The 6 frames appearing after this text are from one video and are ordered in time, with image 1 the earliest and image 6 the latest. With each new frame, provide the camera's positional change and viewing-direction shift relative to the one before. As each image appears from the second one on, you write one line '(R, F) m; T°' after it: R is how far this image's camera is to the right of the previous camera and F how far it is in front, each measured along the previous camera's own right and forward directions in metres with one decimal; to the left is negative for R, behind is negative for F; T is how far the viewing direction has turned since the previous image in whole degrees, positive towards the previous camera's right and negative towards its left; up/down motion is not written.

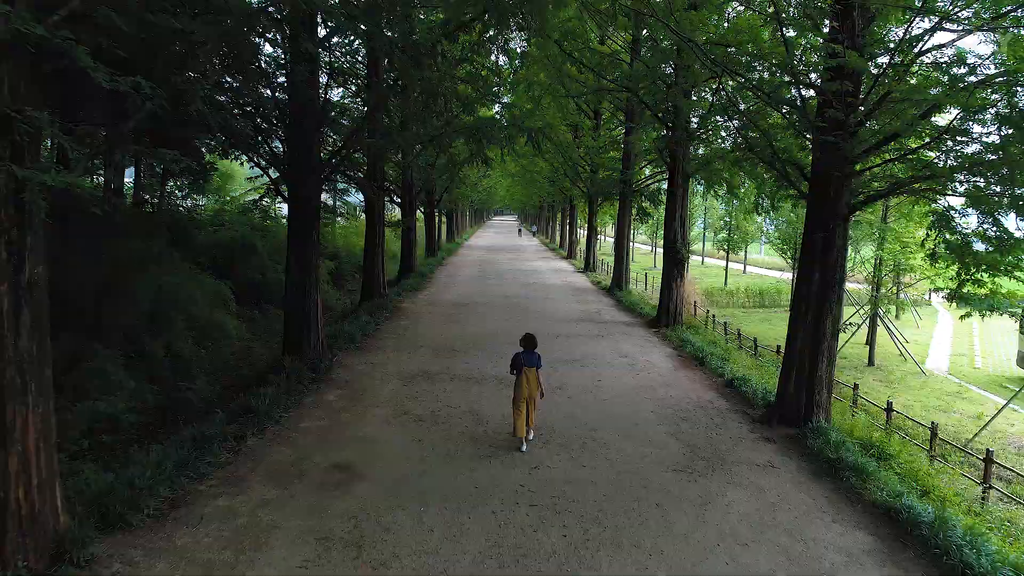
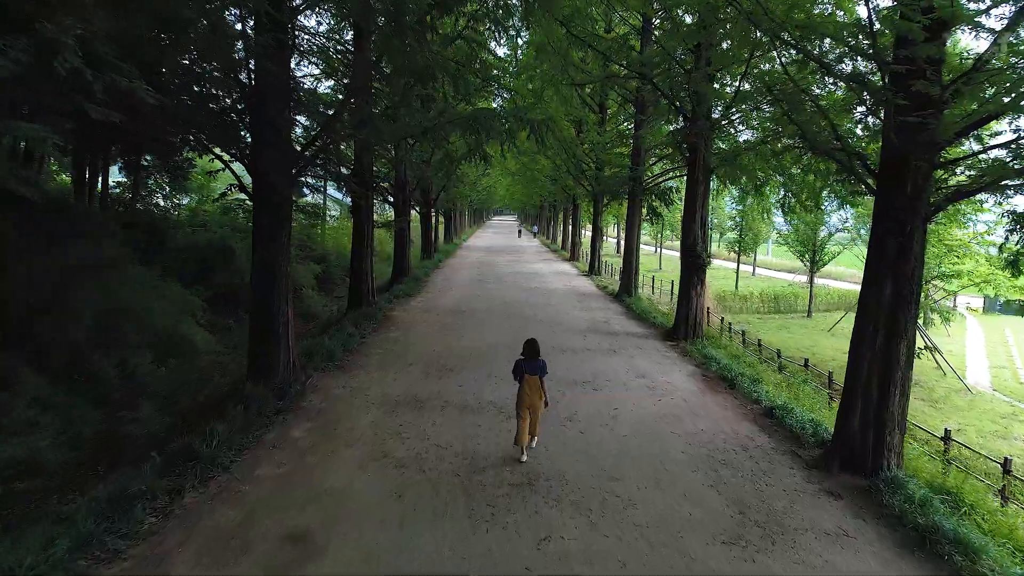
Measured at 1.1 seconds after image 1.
(0.0, +1.1) m; 0°
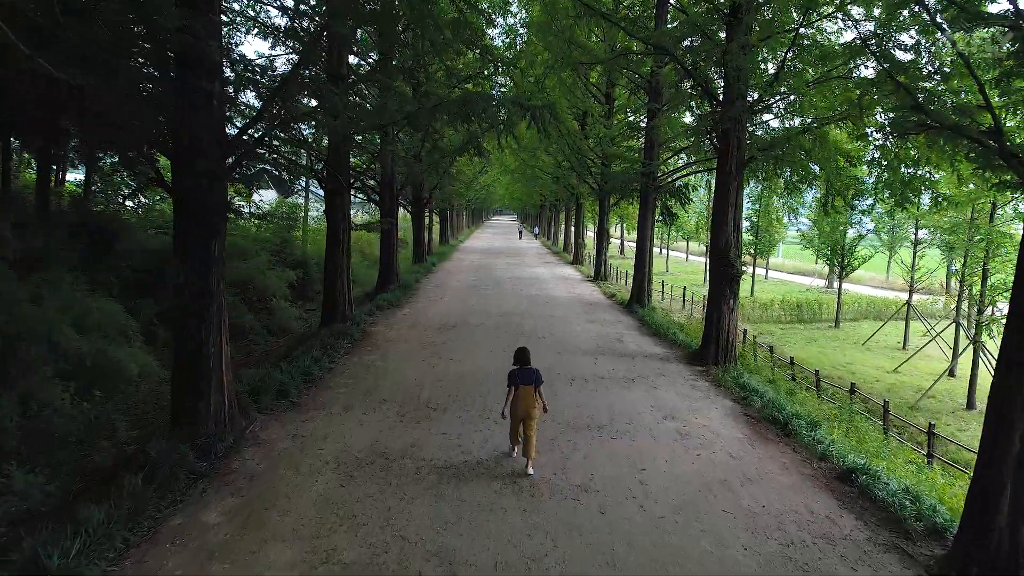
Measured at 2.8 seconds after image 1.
(0.0, +1.5) m; 0°
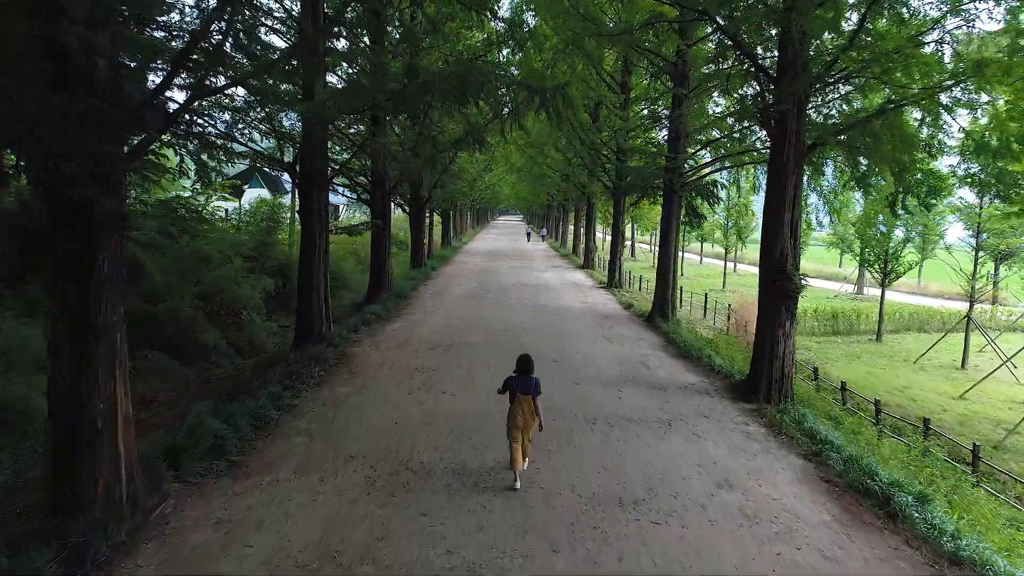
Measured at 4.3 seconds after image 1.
(0.0, +1.5) m; -1°
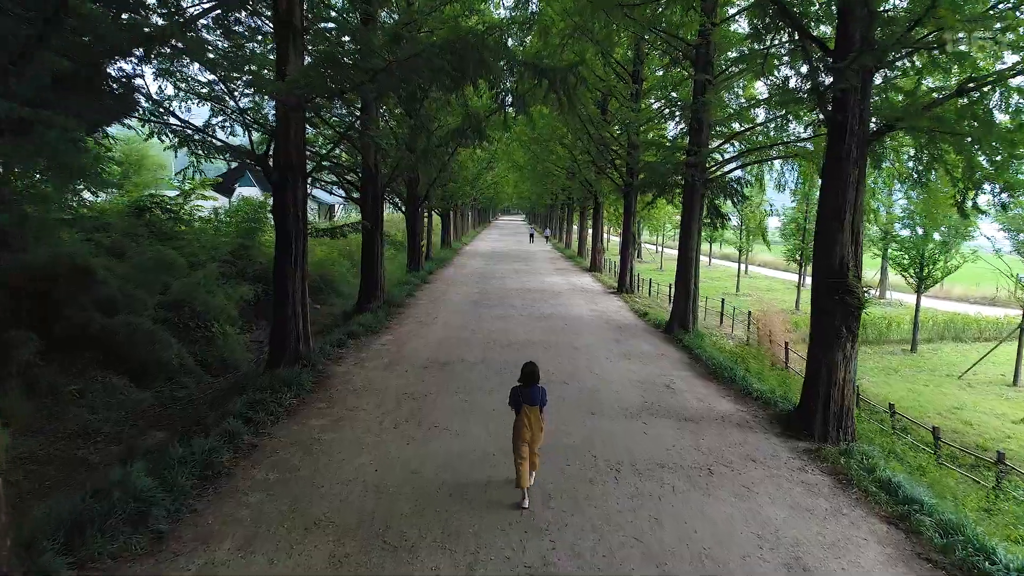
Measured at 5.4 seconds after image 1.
(0.0, +1.1) m; 0°
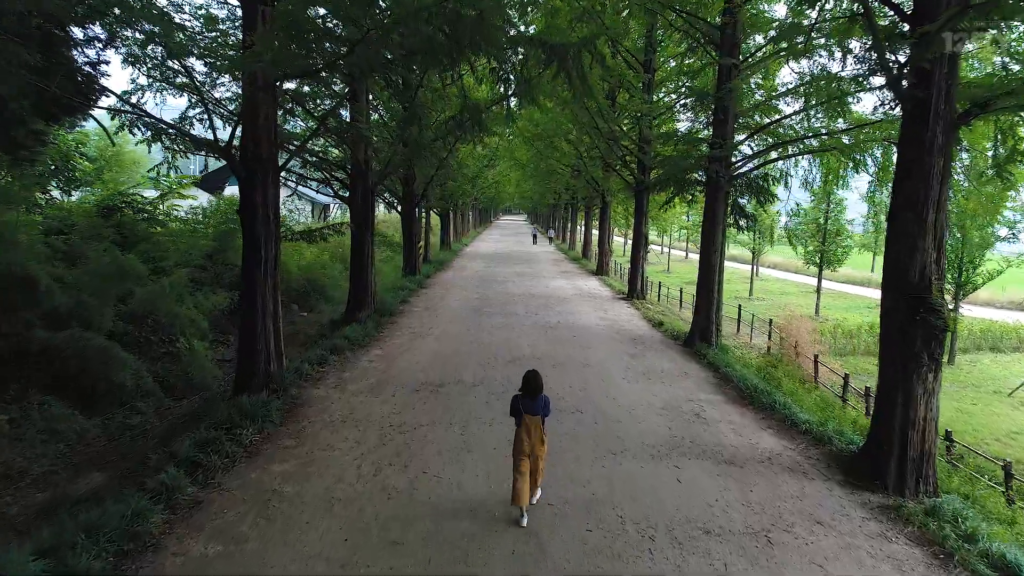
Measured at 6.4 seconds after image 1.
(0.0, +1.0) m; 0°
